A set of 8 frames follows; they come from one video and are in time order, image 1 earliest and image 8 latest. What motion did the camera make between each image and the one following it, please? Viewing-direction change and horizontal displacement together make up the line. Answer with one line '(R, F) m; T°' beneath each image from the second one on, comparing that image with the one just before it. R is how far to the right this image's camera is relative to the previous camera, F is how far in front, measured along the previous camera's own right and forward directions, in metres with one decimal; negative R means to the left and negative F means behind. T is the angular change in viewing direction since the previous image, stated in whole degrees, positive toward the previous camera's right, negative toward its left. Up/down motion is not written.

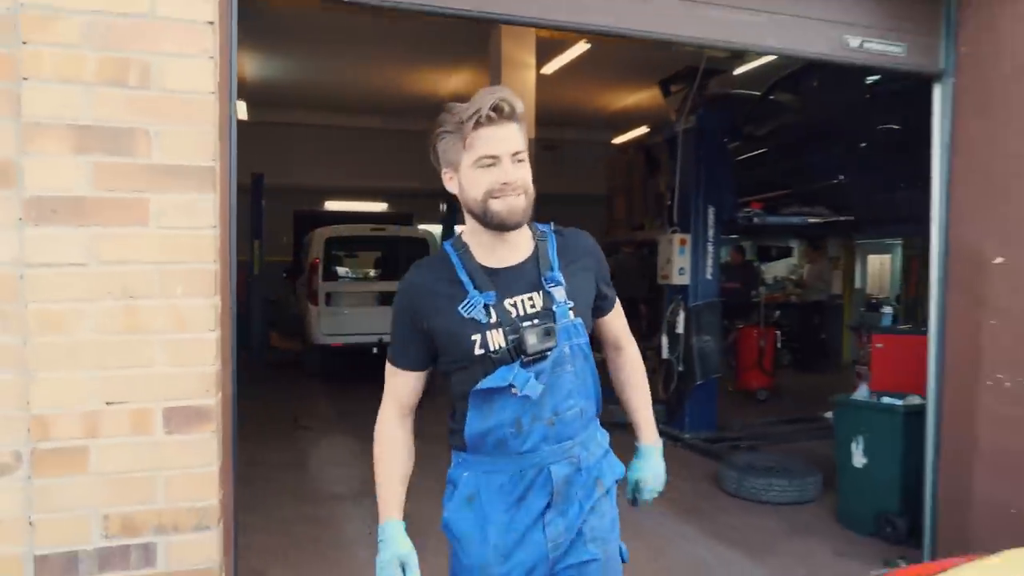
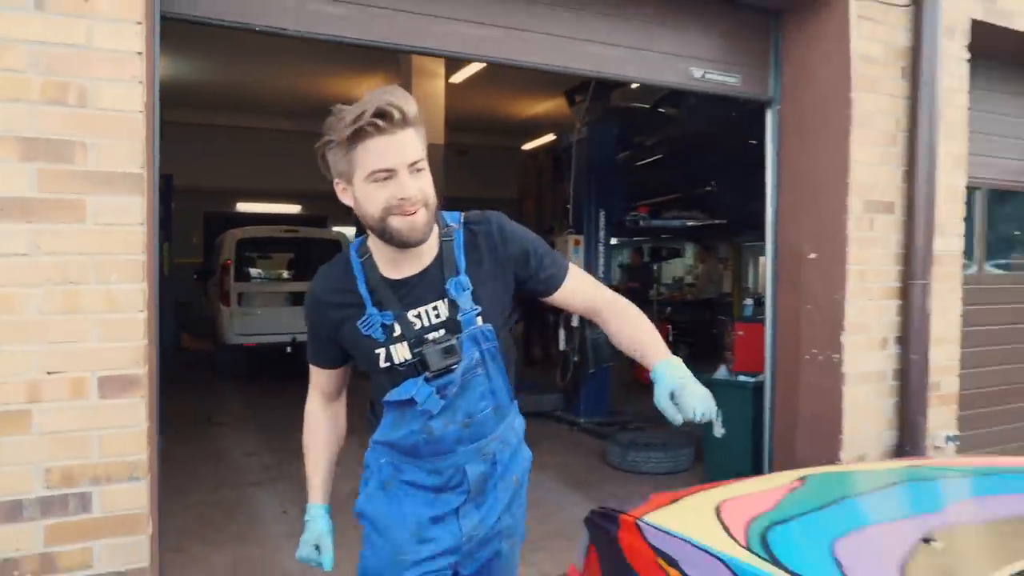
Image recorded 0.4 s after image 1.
(+0.1, -0.5) m; +6°
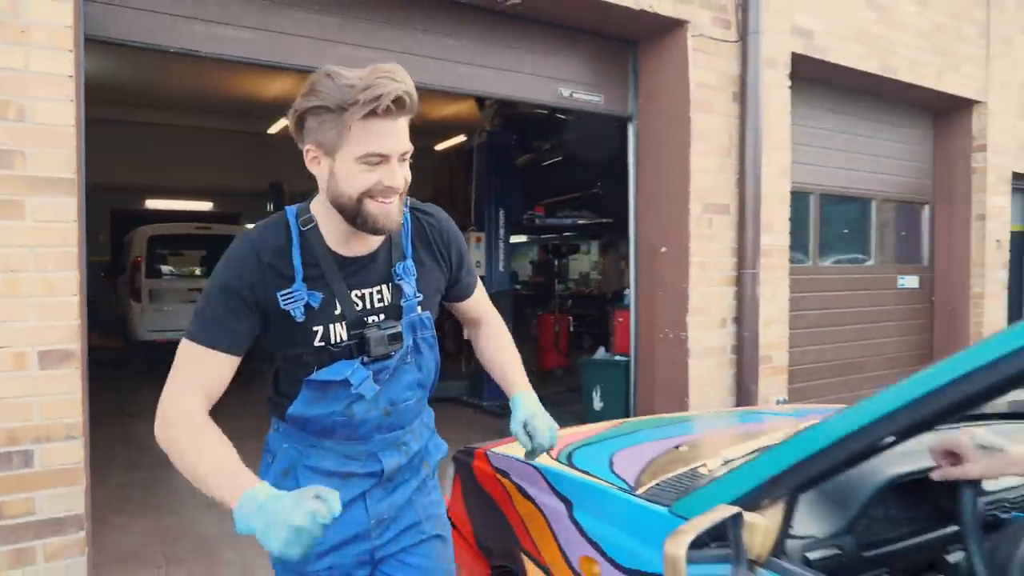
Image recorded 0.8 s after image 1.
(+0.2, -0.6) m; +6°
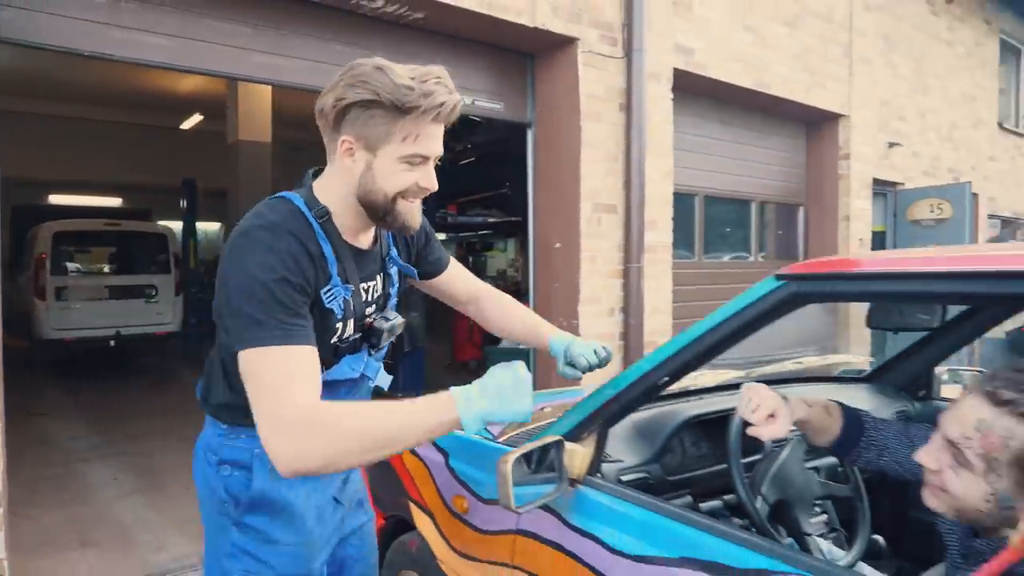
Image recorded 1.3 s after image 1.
(+0.1, -0.4) m; +6°
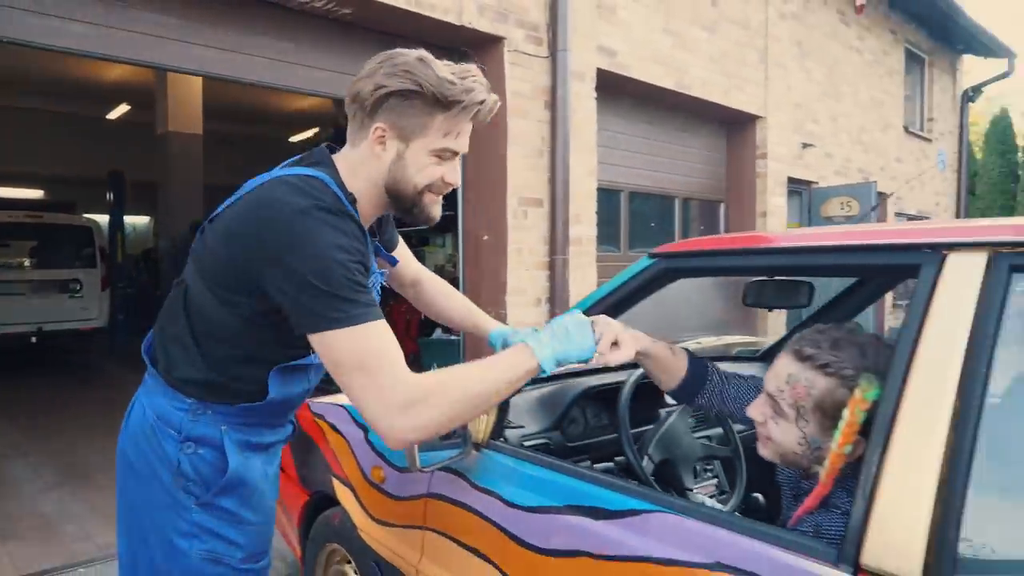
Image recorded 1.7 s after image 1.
(+0.1, -0.2) m; +5°
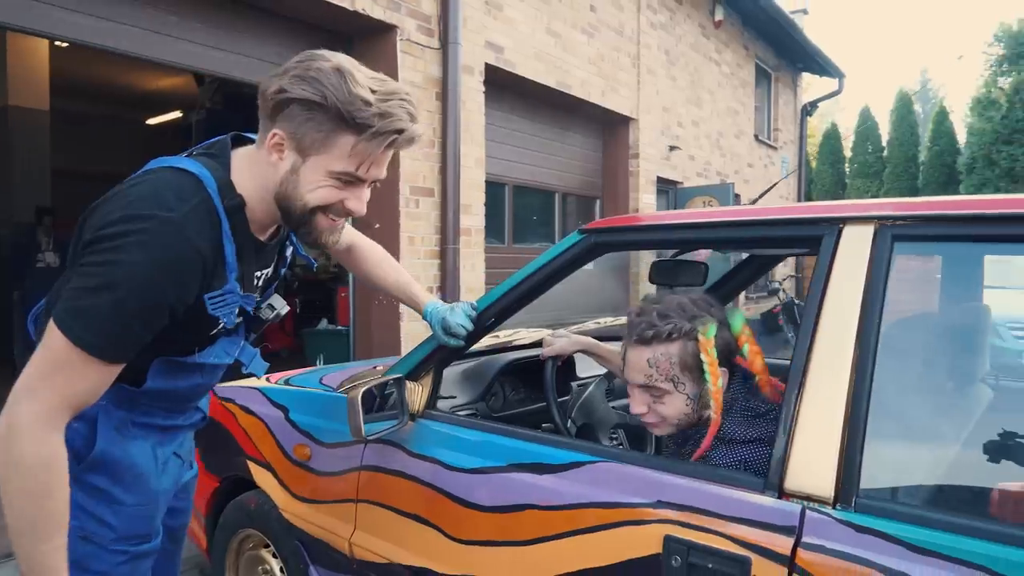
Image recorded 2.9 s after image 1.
(-0.2, -0.1) m; +11°
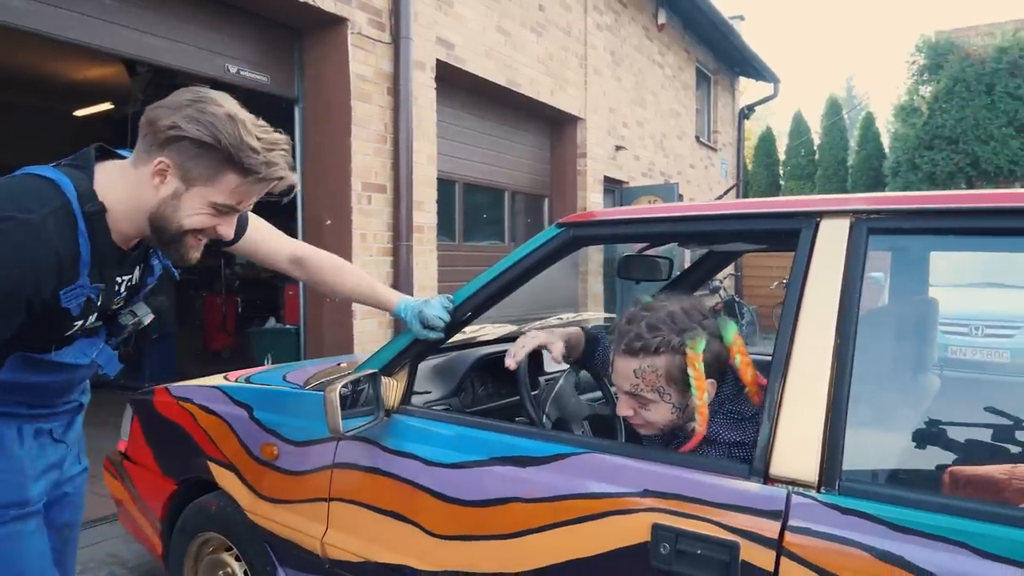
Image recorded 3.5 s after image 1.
(-0.1, 0.0) m; +5°
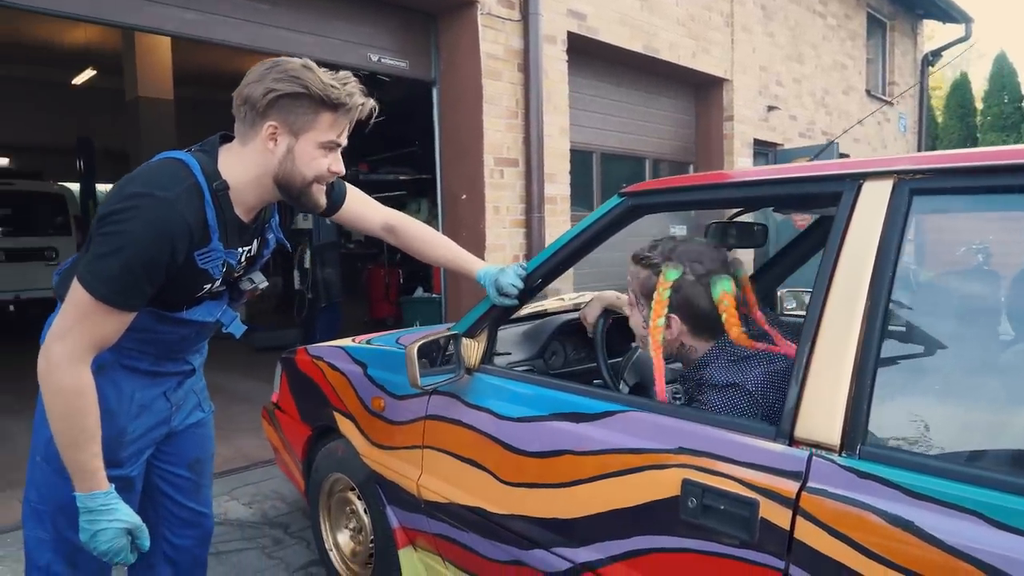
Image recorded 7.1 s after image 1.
(+0.3, -0.1) m; -13°
